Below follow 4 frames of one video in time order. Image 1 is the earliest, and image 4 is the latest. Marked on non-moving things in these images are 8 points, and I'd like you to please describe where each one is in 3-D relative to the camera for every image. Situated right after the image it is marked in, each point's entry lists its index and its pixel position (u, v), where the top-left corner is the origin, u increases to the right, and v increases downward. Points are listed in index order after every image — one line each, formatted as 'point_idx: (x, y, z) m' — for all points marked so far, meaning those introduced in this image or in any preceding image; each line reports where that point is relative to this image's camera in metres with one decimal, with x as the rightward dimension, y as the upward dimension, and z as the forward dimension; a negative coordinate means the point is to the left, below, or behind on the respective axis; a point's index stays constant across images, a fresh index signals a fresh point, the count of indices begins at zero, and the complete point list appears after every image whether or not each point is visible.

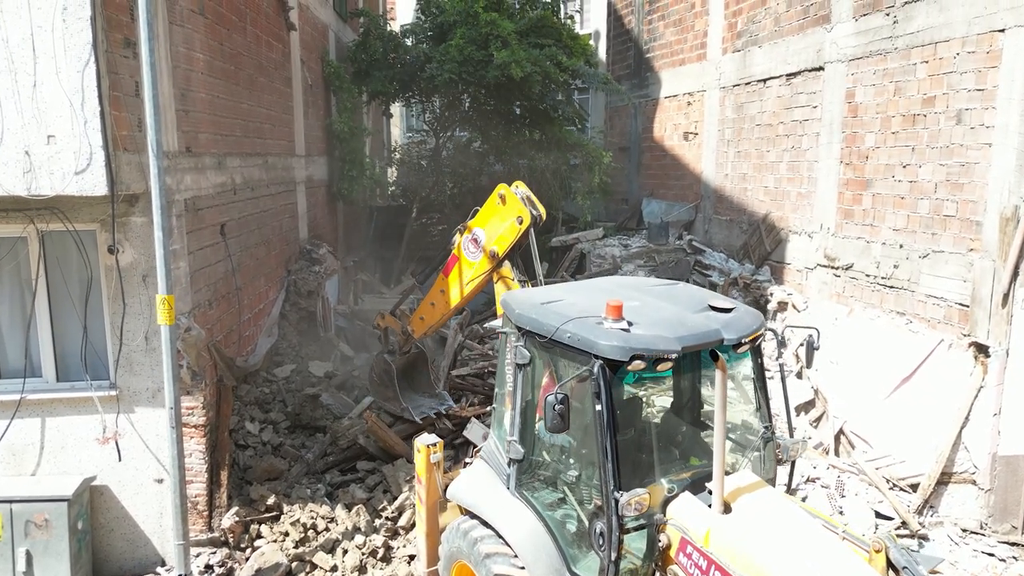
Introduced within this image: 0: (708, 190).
0: (+2.6, +1.3, +10.2) m
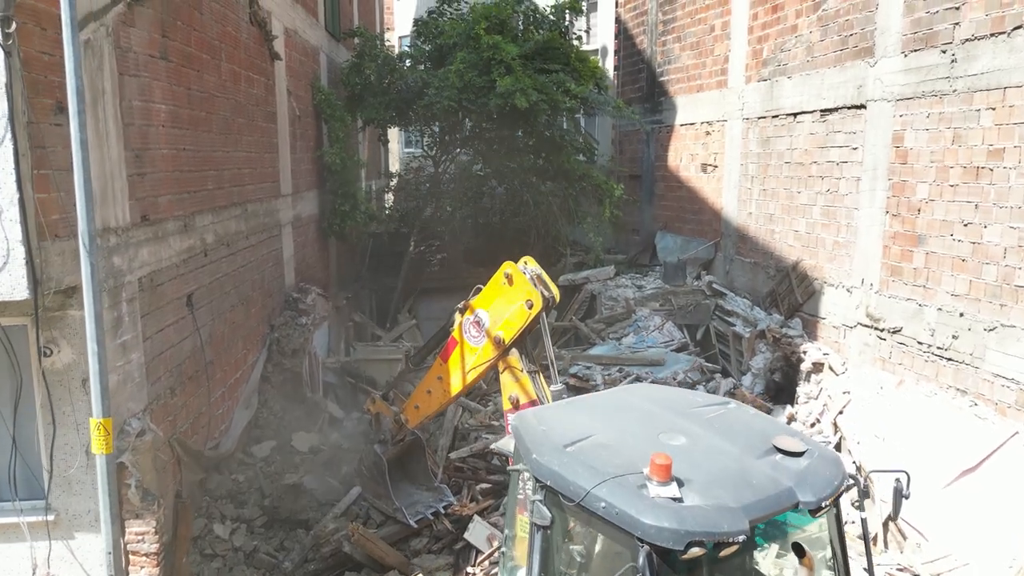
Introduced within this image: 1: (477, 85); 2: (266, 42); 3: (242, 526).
0: (+2.6, +0.7, +9.4) m
1: (-0.5, +2.6, +9.9) m
2: (-2.3, +2.3, +7.4) m
3: (-1.8, -1.6, +5.3) m
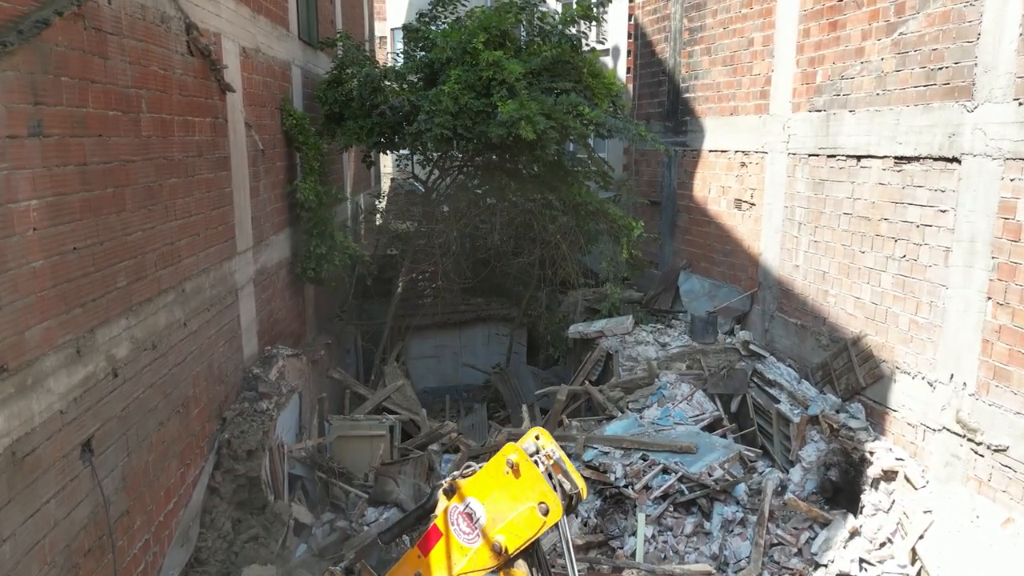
0: (+2.6, +0.1, +8.1) m
1: (-0.4, +2.0, +8.5) m
2: (-2.3, +1.6, +6.0) m
3: (-1.8, -2.3, +4.0) m
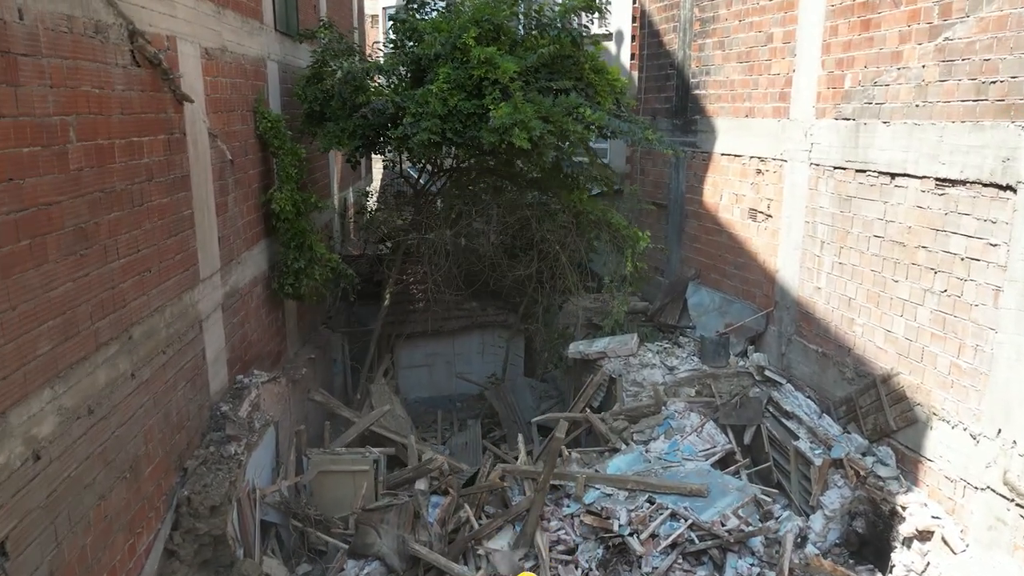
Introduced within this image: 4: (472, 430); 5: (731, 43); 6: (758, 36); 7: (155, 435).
0: (+2.6, -0.1, +7.4) m
1: (-0.5, +1.8, +7.8) m
2: (-2.3, +1.4, +5.3) m
3: (-1.8, -2.7, +3.4) m
4: (-0.5, -1.7, +9.5) m
5: (+2.3, +2.5, +8.1) m
6: (+2.4, +2.4, +7.6) m
7: (-2.3, -1.0, +5.1) m
